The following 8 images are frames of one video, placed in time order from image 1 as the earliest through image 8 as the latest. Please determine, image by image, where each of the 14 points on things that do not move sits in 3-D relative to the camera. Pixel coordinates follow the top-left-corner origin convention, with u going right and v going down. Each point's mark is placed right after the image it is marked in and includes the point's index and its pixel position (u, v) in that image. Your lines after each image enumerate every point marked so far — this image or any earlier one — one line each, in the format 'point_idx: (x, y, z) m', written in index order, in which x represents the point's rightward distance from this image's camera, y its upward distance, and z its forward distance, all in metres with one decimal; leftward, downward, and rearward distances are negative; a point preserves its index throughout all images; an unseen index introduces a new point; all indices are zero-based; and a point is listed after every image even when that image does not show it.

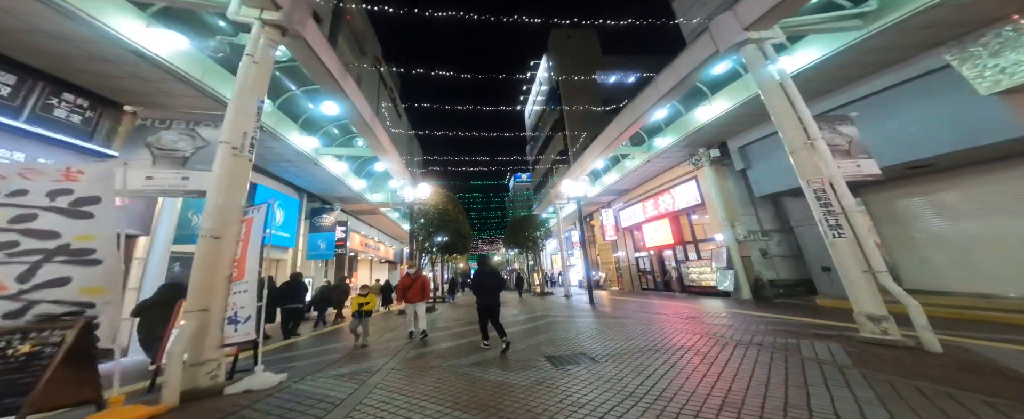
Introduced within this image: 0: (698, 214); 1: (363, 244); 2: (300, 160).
0: (+7.2, -0.2, +11.3) m
1: (-9.8, -2.2, +18.9) m
2: (-7.5, +1.7, +9.8) m
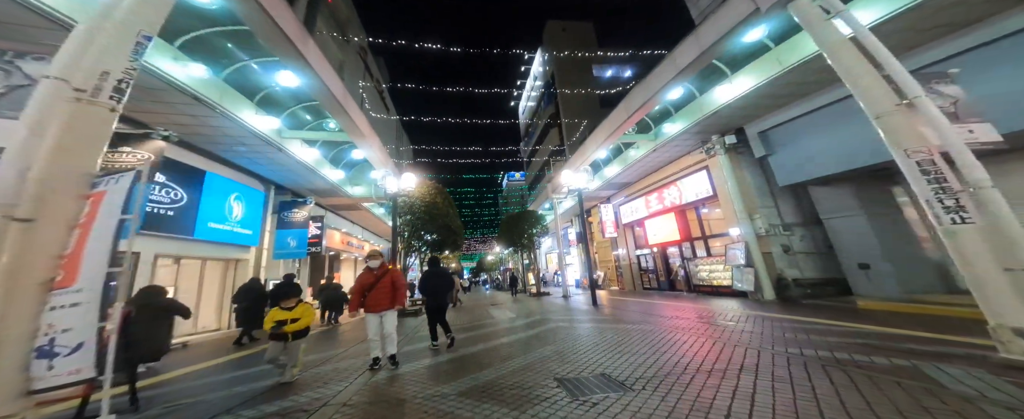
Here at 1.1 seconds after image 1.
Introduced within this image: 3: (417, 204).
0: (+7.1, +0.1, +10.4) m
1: (-10.2, -1.9, +17.6) m
2: (-7.7, +1.9, +8.5) m
3: (-3.9, +0.4, +11.8) m
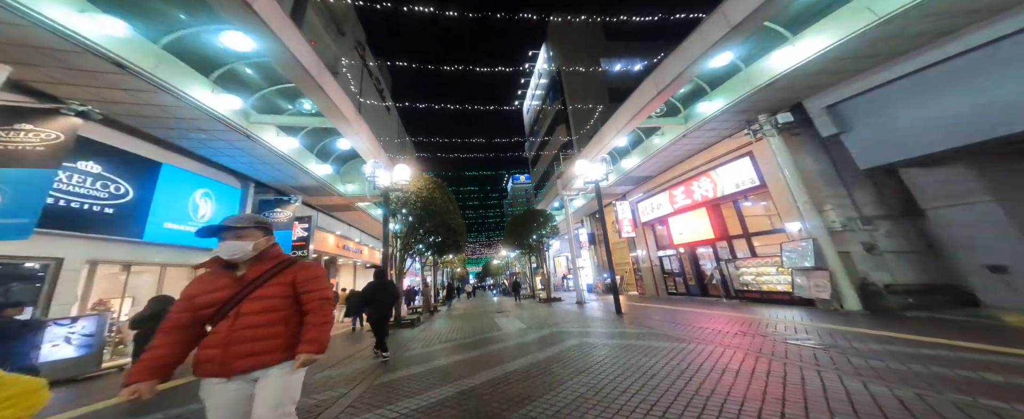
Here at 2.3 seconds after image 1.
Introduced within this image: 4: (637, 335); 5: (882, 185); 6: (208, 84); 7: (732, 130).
0: (+7.4, +0.3, +8.9) m
1: (-9.8, -2.0, +16.3) m
2: (-7.4, +2.0, +7.2) m
3: (-3.6, +0.5, +10.4) m
4: (+2.9, -3.0, +7.2) m
5: (+8.5, +0.6, +6.7) m
6: (-6.8, +2.8, +6.5) m
7: (+6.5, +2.3, +8.5) m
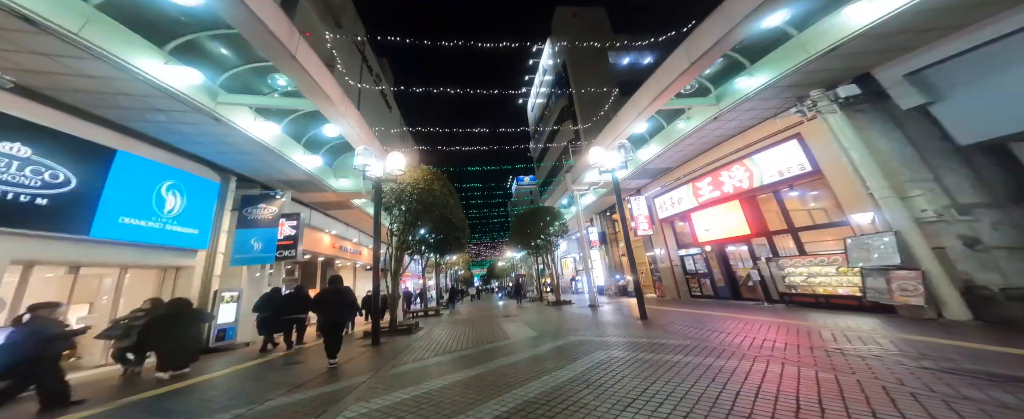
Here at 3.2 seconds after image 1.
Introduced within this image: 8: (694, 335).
0: (+7.6, +0.6, +7.7) m
1: (-9.5, -1.9, +15.3) m
2: (-7.2, +2.2, +6.3) m
3: (-3.4, +0.6, +9.4) m
4: (+3.1, -2.8, +6.0) m
5: (+8.7, +0.9, +5.5) m
6: (-6.6, +3.0, +5.5) m
7: (+6.7, +2.5, +7.3) m
8: (+4.1, -2.8, +6.6) m
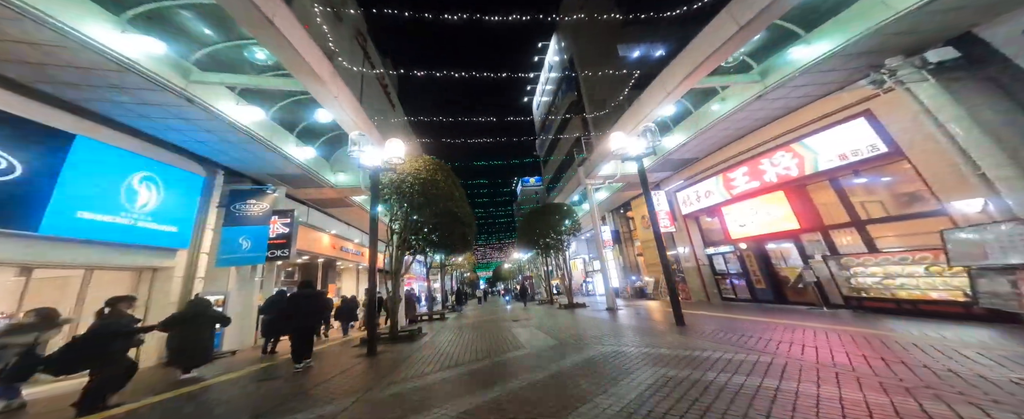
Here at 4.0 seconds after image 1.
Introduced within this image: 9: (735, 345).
0: (+7.9, +0.8, +6.6) m
1: (-9.0, -1.8, +14.5) m
2: (-6.9, +2.3, +5.4) m
3: (-3.0, +0.8, +8.5) m
4: (+3.5, -2.6, +5.0) m
5: (+9.0, +1.1, +4.4) m
6: (-6.3, +3.2, +4.7) m
7: (+7.0, +2.8, +6.3) m
8: (+4.4, -2.6, +5.5) m
9: (+4.5, -2.7, +5.8) m
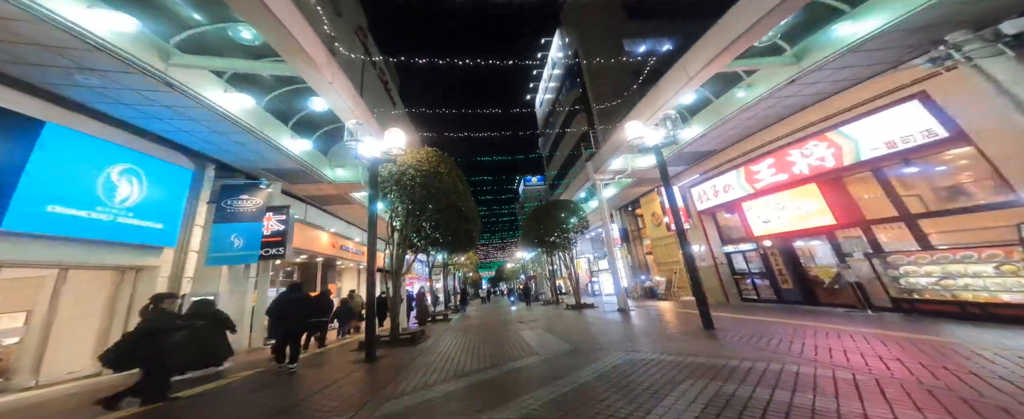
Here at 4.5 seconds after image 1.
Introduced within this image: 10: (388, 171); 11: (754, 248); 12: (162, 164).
0: (+8.1, +1.0, +6.0) m
1: (-8.7, -1.7, +14.0) m
2: (-6.7, +2.5, +4.9) m
3: (-2.7, +0.9, +7.9) m
4: (+3.7, -2.4, +4.4) m
5: (+9.3, +1.3, +3.8) m
6: (-6.1, +3.3, +4.1) m
7: (+7.2, +2.9, +5.7) m
8: (+4.7, -2.5, +4.9) m
9: (+4.7, -2.6, +5.2) m
10: (-3.5, +1.1, +8.1) m
11: (+7.9, -1.2, +9.4) m
12: (-8.5, +1.1, +7.1) m
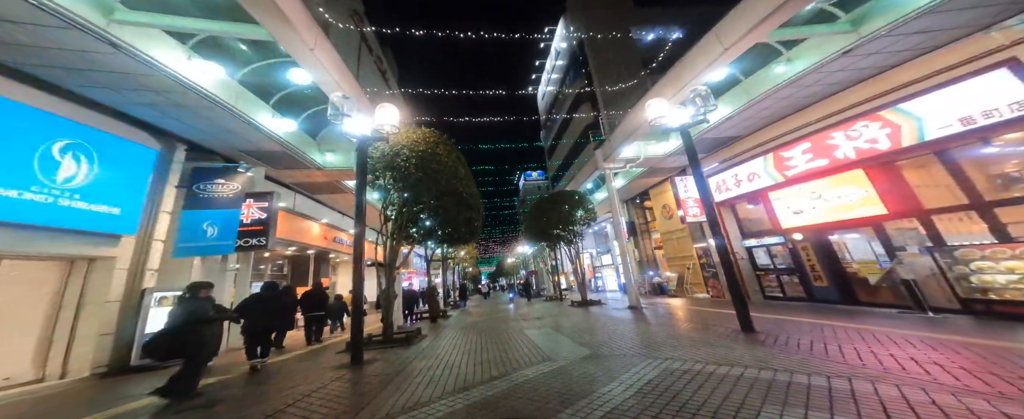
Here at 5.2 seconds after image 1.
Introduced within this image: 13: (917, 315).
0: (+8.3, +1.2, +5.2) m
1: (-8.6, -1.2, +13.1) m
2: (-6.5, +2.8, +4.0) m
3: (-2.6, +1.3, +7.1) m
4: (+3.9, -2.2, +3.6) m
5: (+9.5, +1.5, +3.0) m
6: (-5.9, +3.6, +3.2) m
7: (+7.4, +3.2, +4.8) m
8: (+4.8, -2.2, +4.1) m
9: (+4.9, -2.3, +4.4) m
10: (-3.3, +1.4, +7.2) m
11: (+8.0, -0.9, +8.6) m
12: (-8.3, +1.5, +6.2) m
13: (+7.9, -2.1, +5.7) m
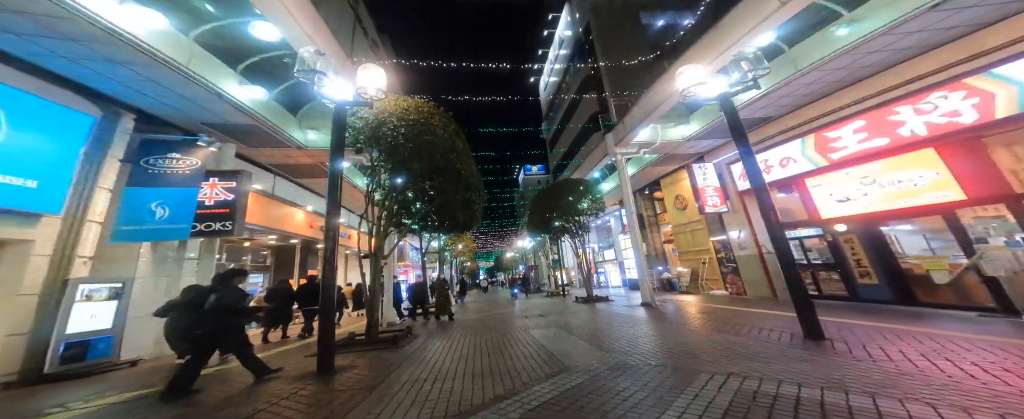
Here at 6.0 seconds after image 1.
0: (+8.5, +1.4, +4.2) m
1: (-8.5, -0.6, +12.0) m
2: (-6.3, +3.2, +2.8) m
3: (-2.4, +1.7, +6.0) m
4: (+4.1, -1.9, +2.7) m
5: (+9.7, +1.7, +2.0) m
6: (-5.7, +4.0, +2.1) m
7: (+7.7, +3.4, +3.8) m
8: (+5.0, -2.0, +3.2) m
9: (+5.1, -2.1, +3.5) m
10: (-3.1, +1.9, +6.1) m
11: (+8.2, -0.6, +7.7) m
12: (-8.1, +1.9, +5.0) m
13: (+8.1, -1.8, +4.8) m
